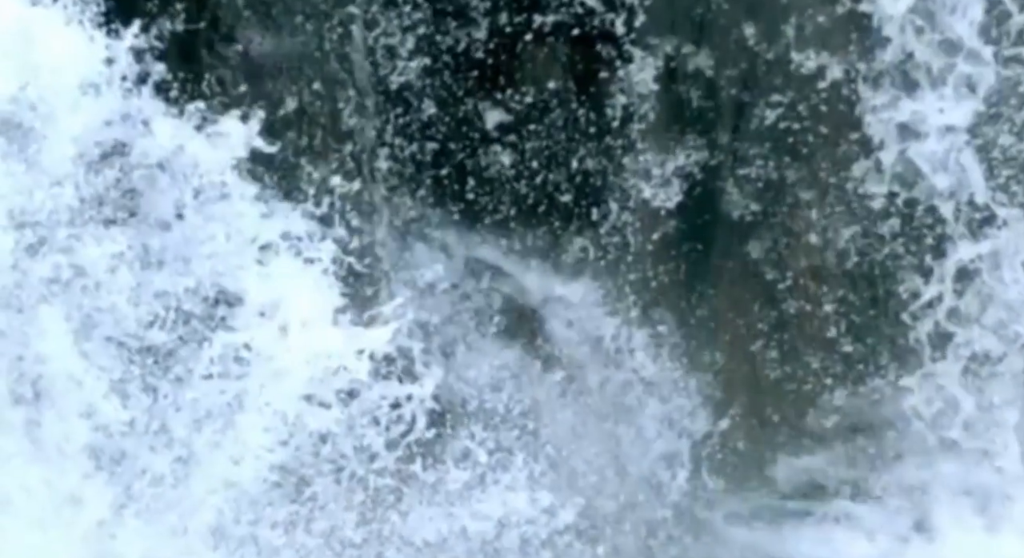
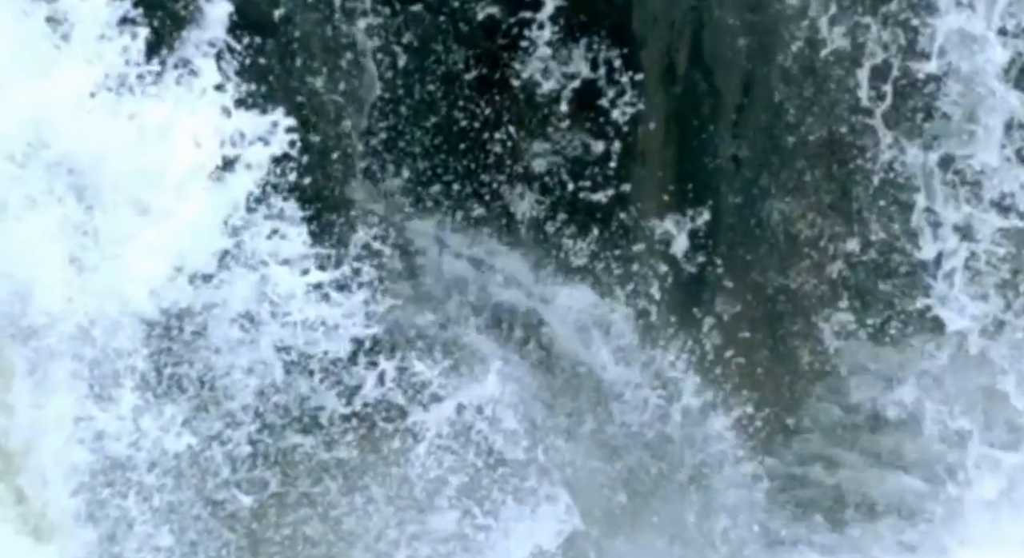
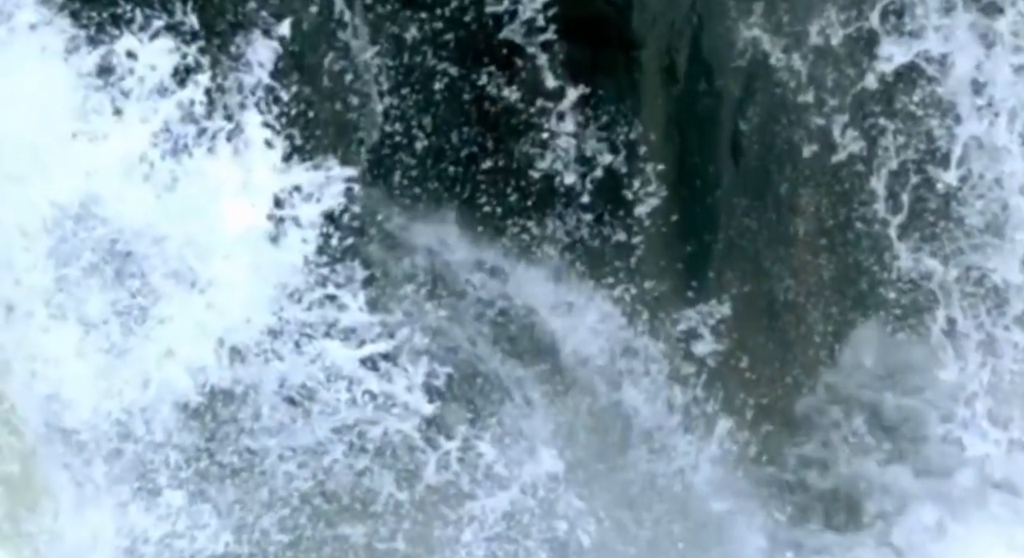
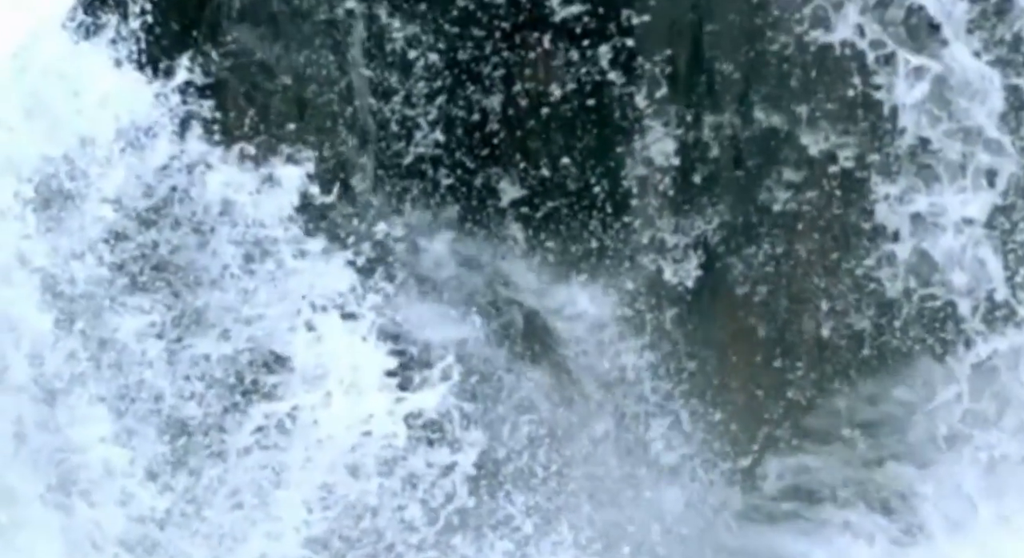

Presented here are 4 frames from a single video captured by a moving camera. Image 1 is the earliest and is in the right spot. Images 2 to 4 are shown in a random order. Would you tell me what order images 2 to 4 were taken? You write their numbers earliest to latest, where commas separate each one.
4, 2, 3
